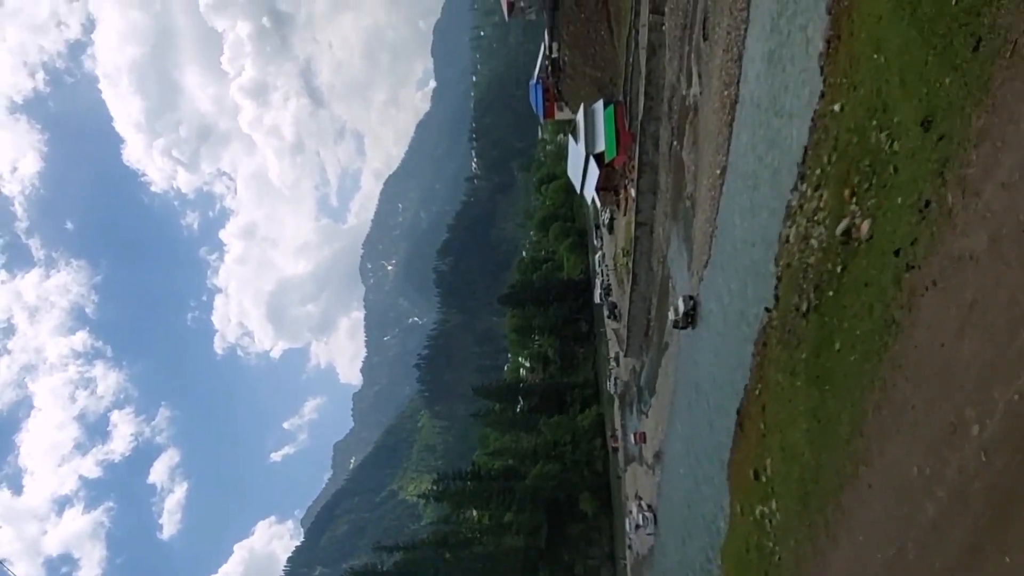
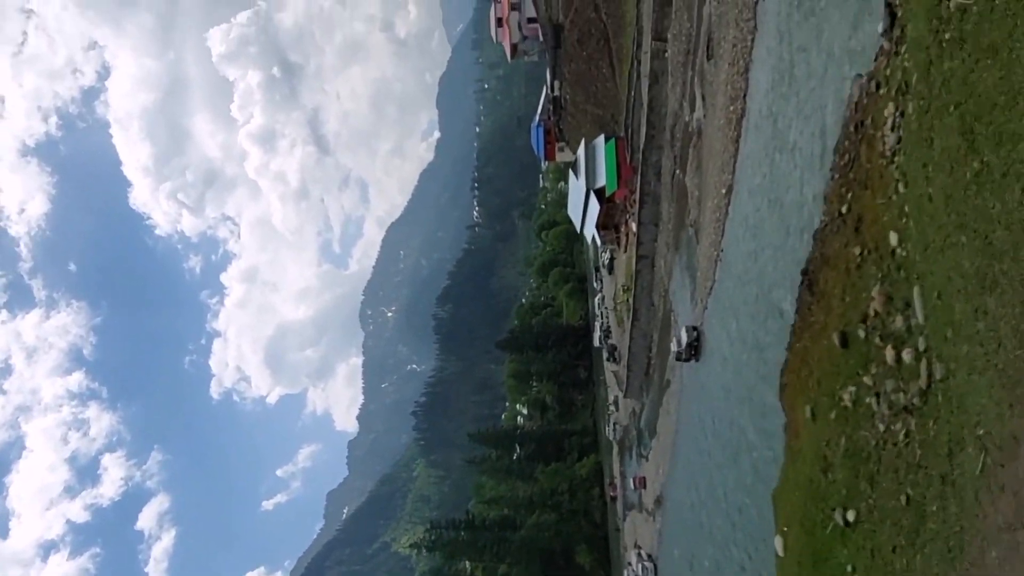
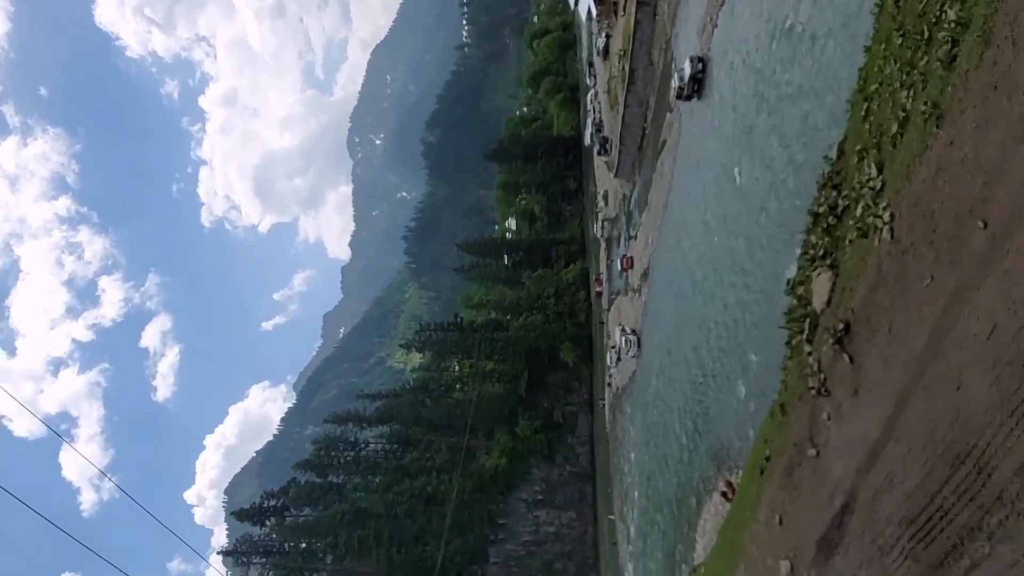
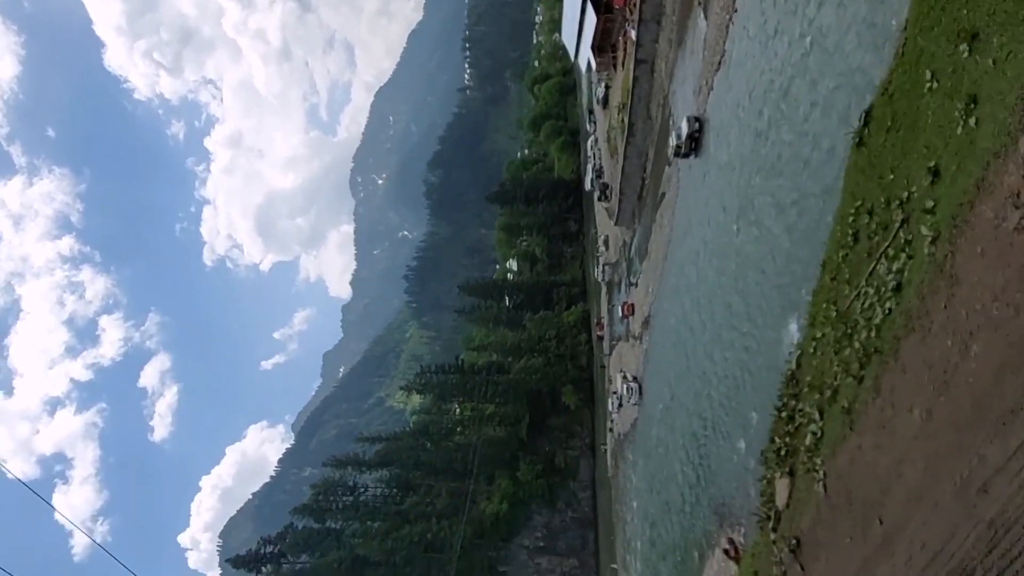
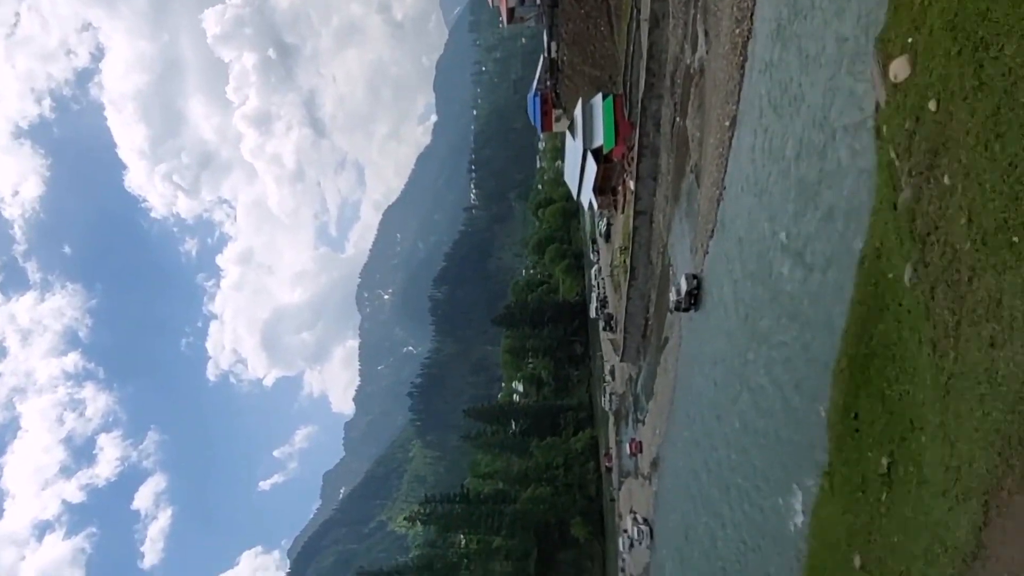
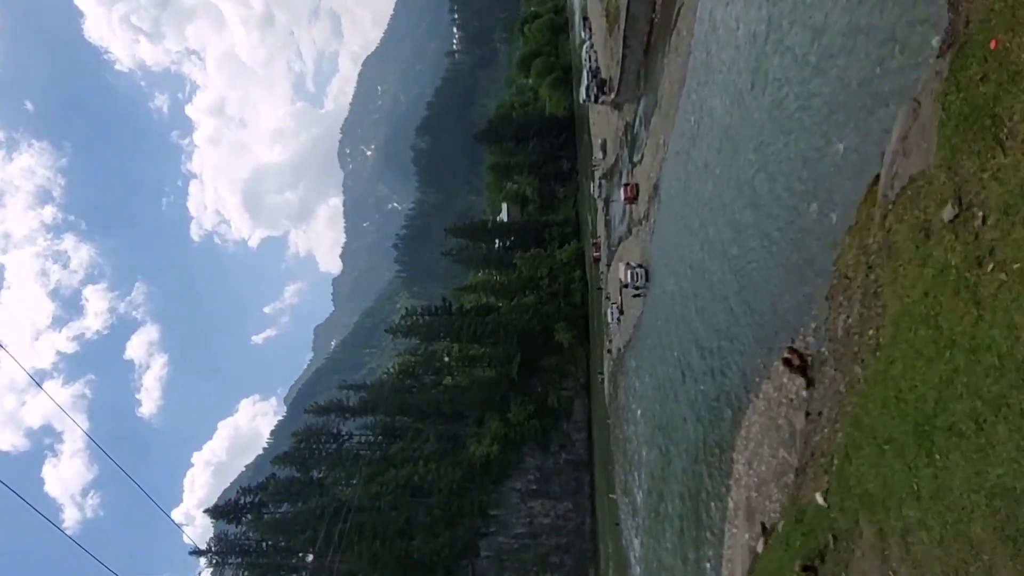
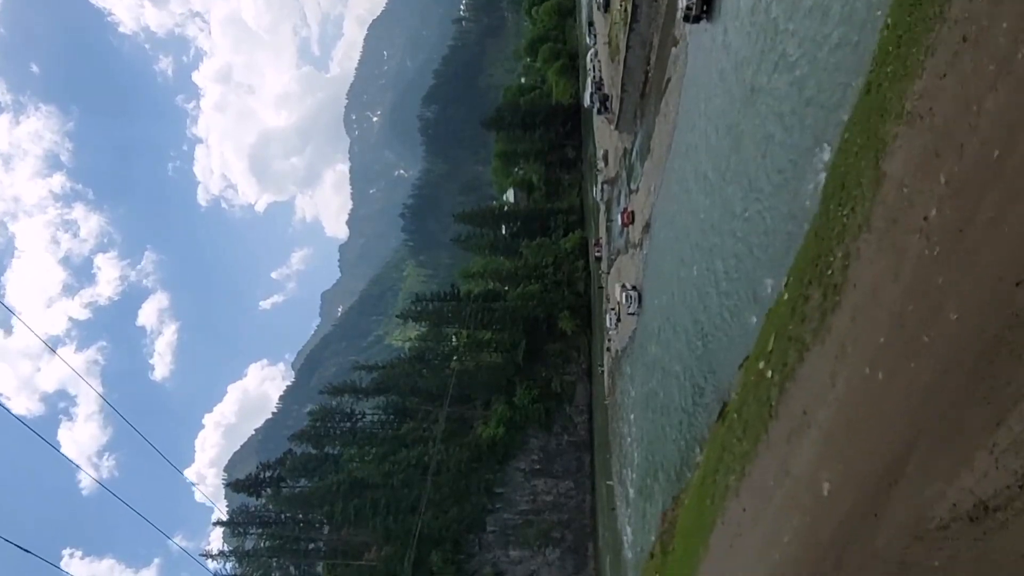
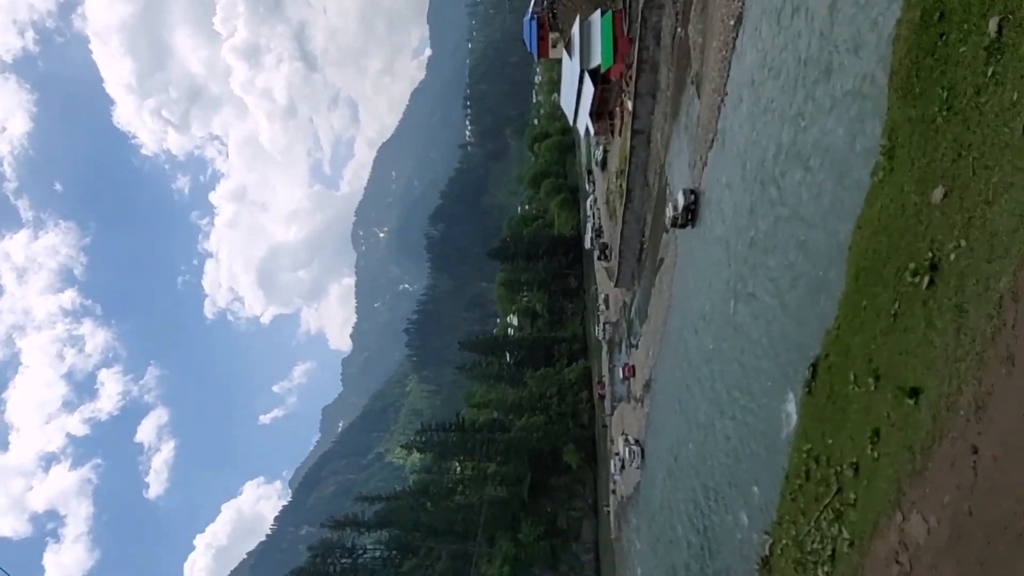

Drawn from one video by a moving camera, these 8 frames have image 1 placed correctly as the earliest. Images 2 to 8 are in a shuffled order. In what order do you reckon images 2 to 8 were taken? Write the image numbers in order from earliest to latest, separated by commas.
2, 5, 8, 4, 3, 7, 6
